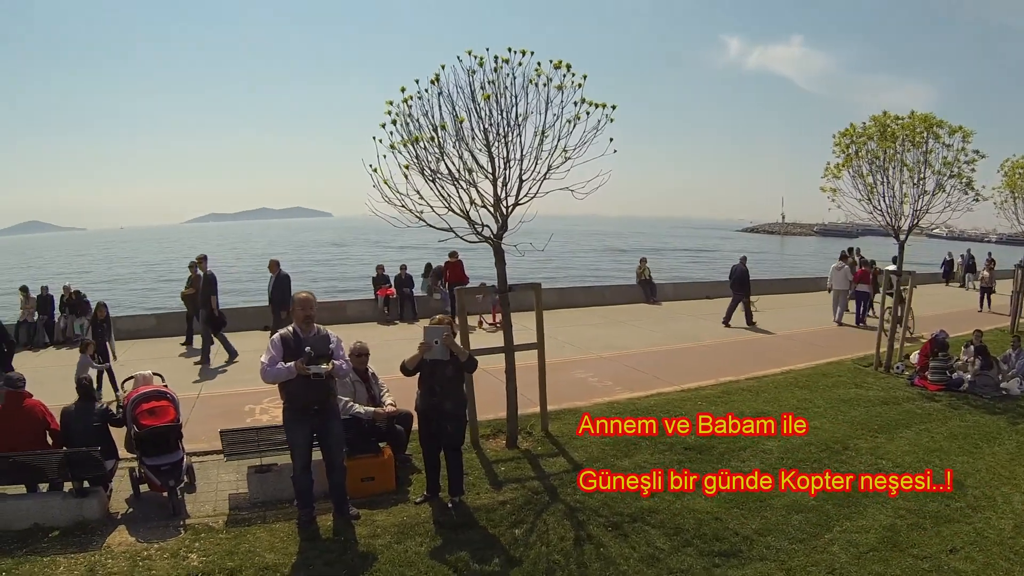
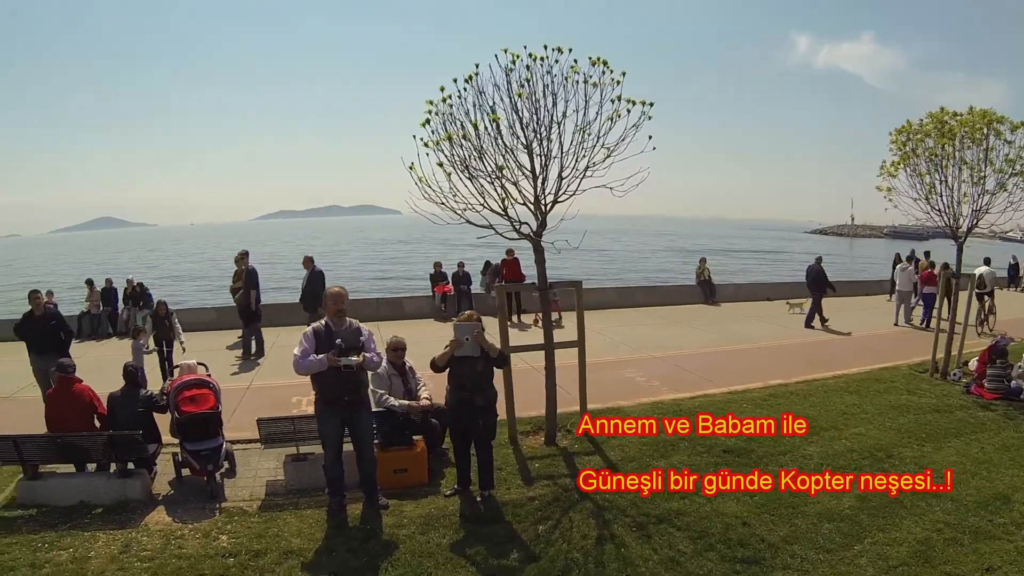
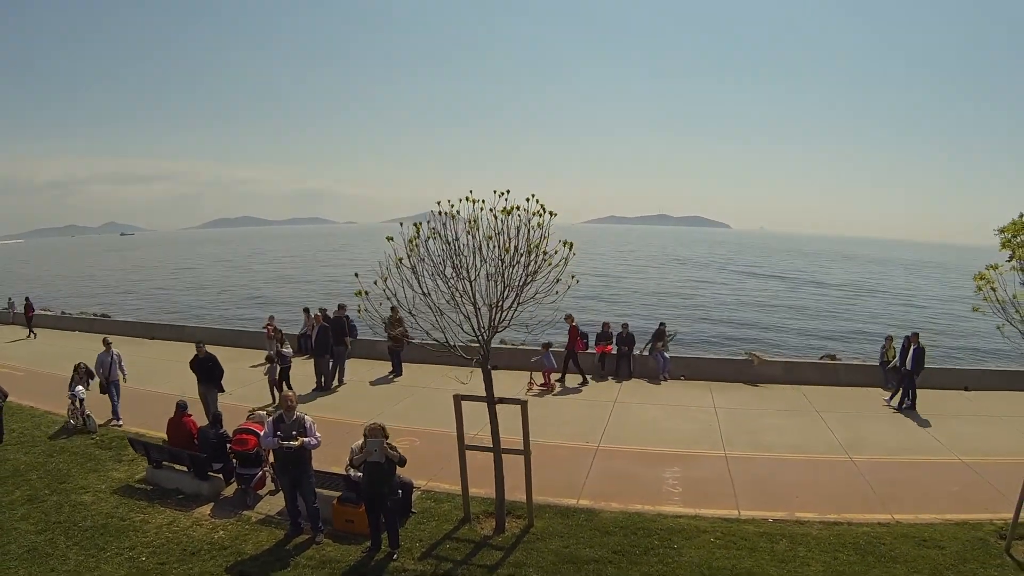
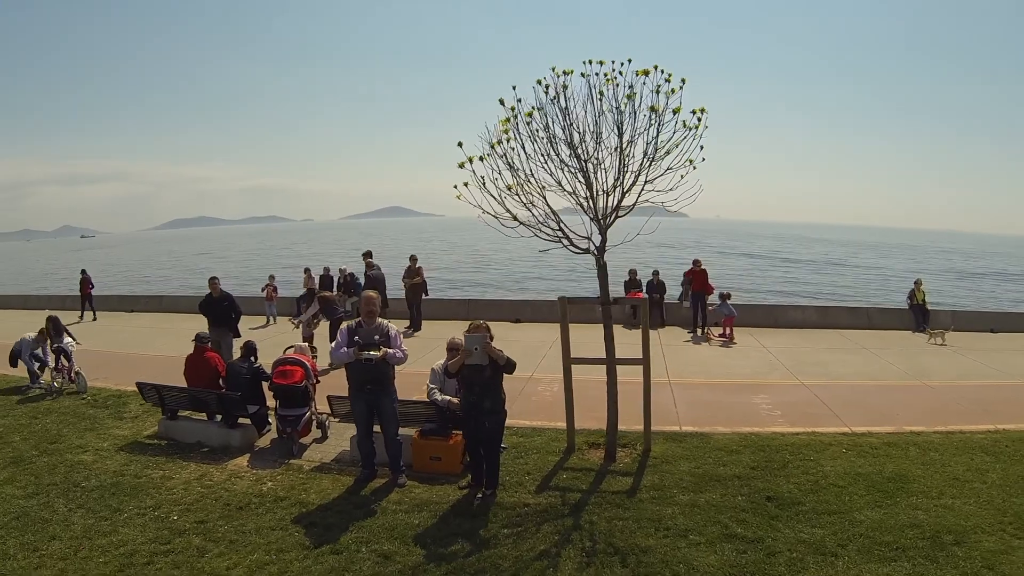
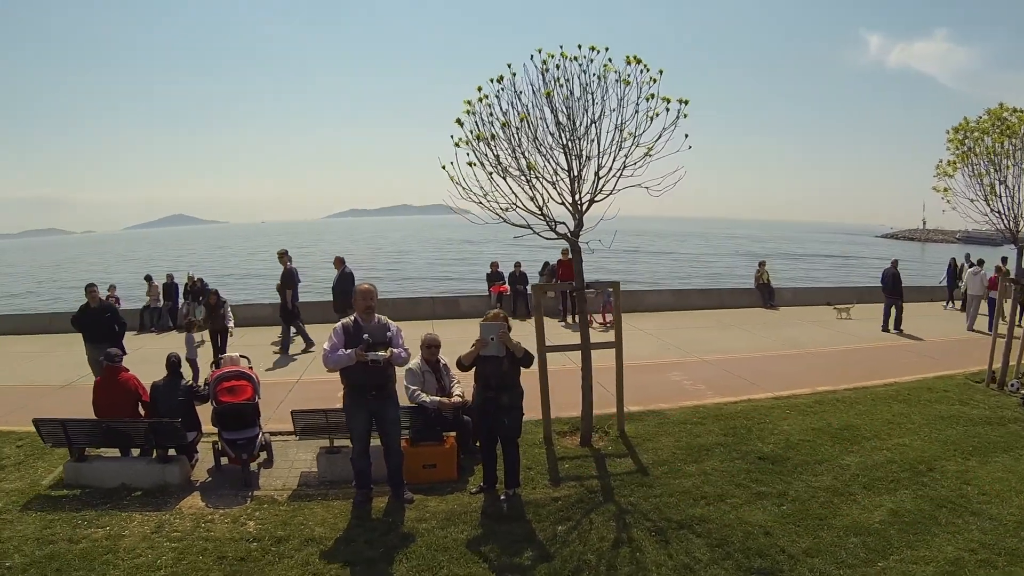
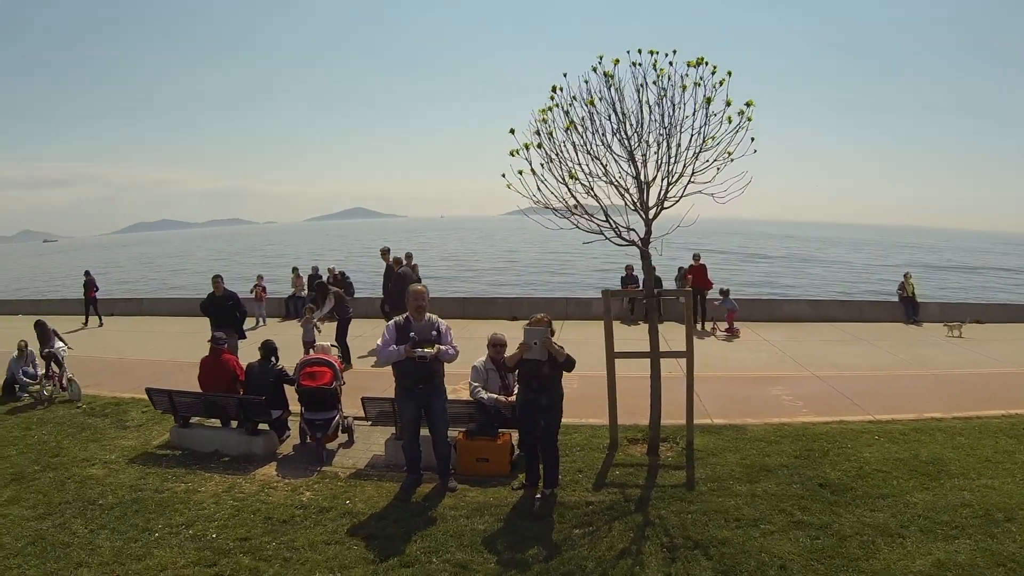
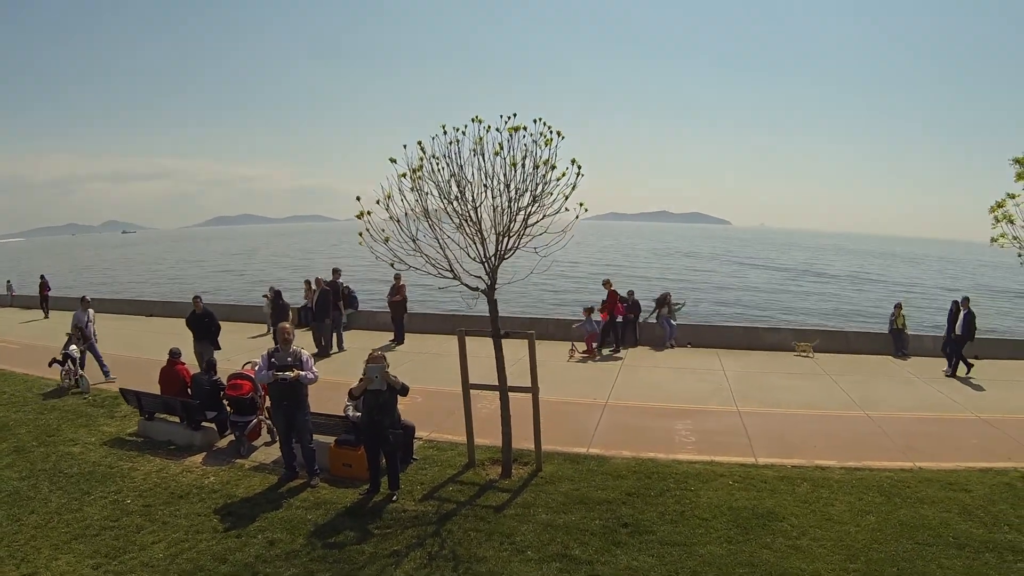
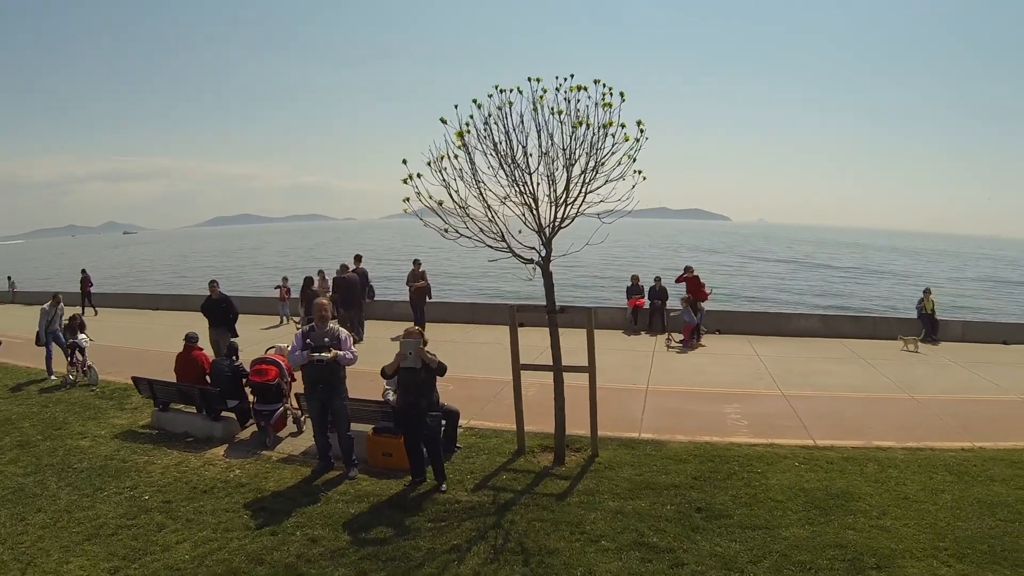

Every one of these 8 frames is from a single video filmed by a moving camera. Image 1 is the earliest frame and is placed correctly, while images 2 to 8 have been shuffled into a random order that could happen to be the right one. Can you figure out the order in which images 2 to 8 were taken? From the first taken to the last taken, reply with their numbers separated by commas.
2, 5, 6, 4, 8, 7, 3
